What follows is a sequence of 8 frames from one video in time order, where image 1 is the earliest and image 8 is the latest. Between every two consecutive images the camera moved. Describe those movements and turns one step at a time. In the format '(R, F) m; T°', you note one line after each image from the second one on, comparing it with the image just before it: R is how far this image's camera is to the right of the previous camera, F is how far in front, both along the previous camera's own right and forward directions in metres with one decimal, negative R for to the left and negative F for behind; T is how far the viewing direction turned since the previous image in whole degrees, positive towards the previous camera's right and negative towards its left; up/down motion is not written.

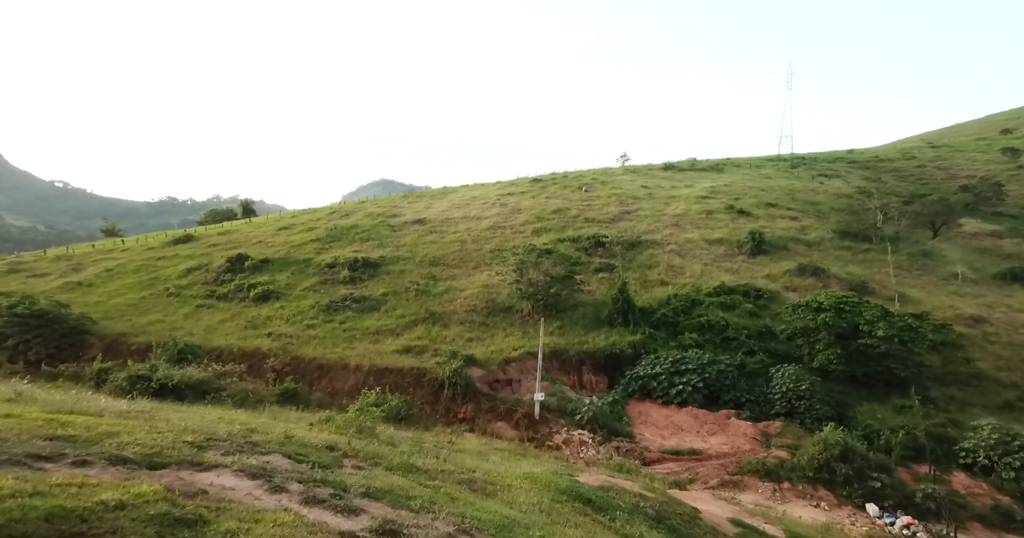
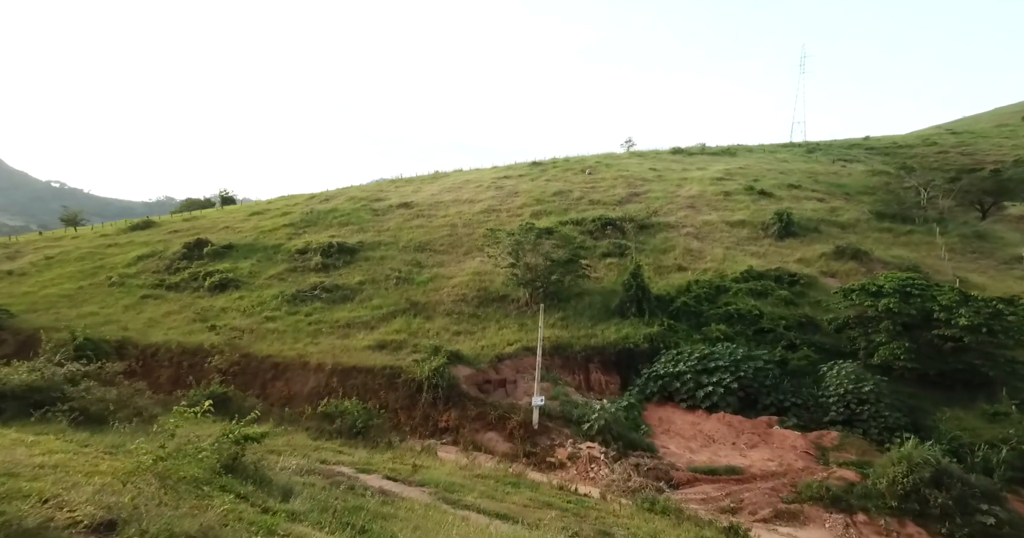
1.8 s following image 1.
(+0.2, +3.8) m; 0°
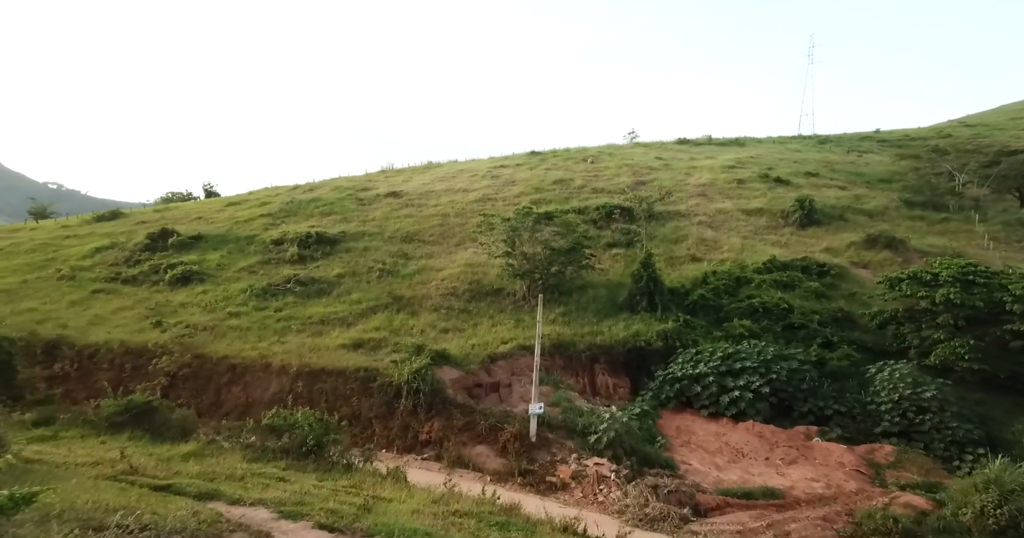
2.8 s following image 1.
(+0.1, +2.5) m; 0°
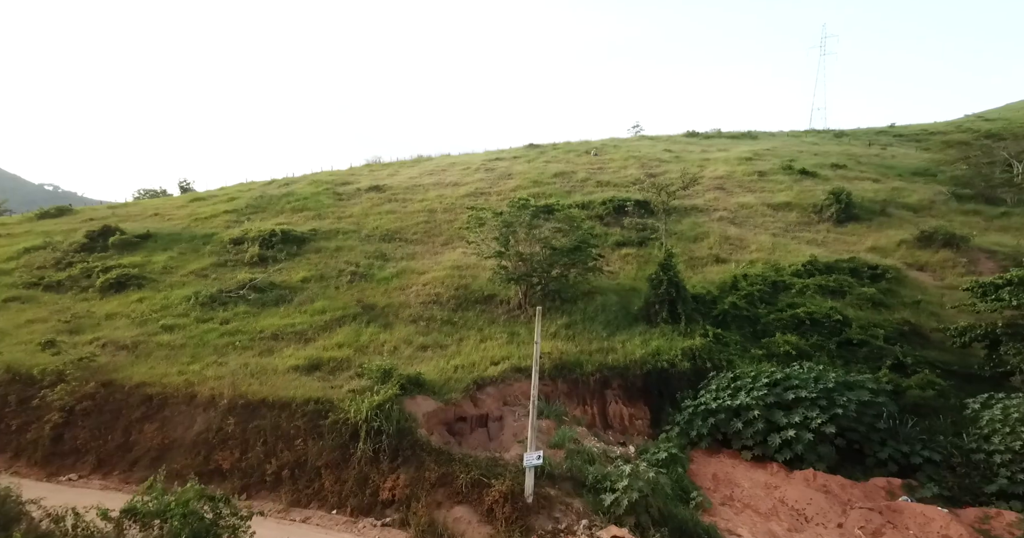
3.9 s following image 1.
(+0.2, +3.4) m; 0°
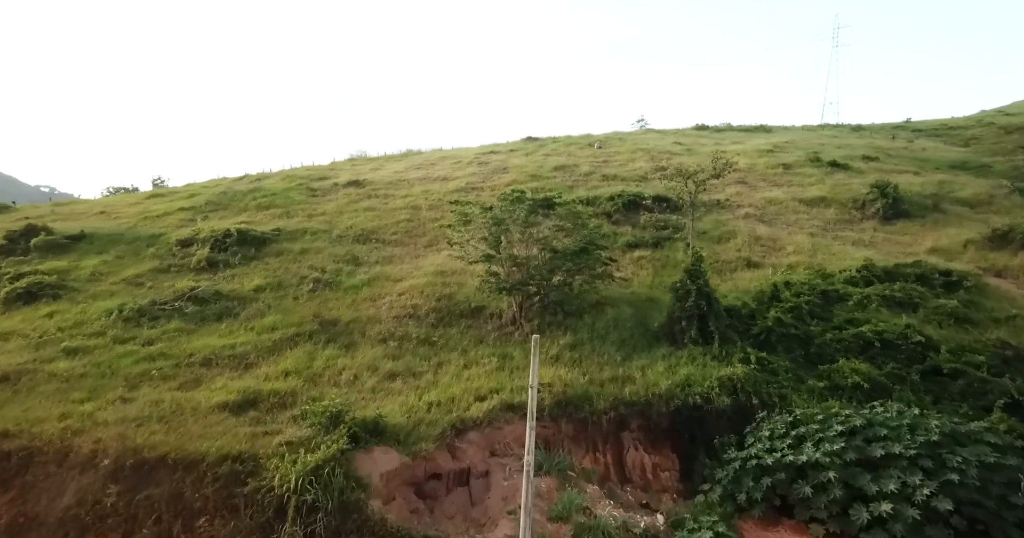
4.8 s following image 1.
(+0.2, +3.2) m; 0°
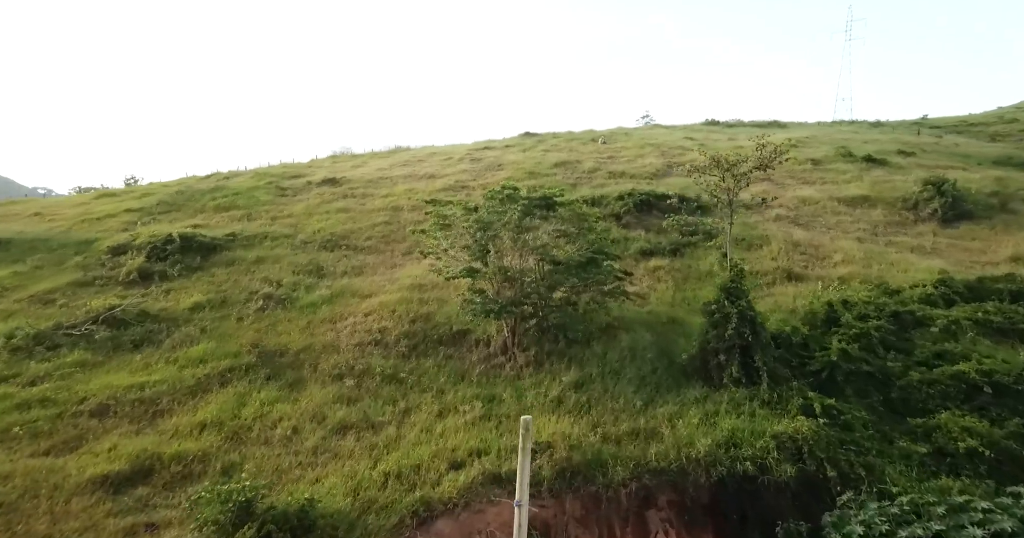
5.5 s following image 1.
(+0.2, +3.0) m; 0°
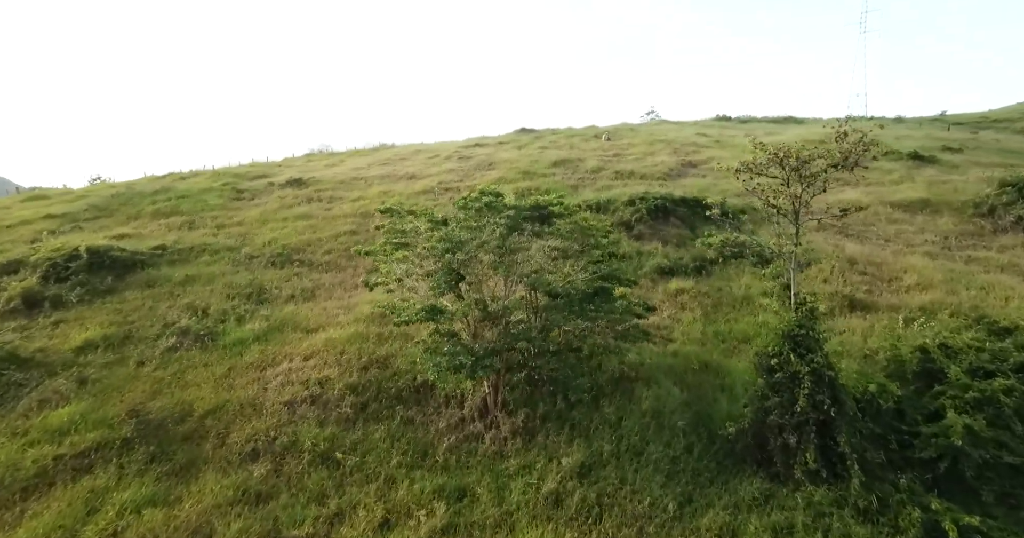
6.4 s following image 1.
(+0.2, +3.2) m; 0°
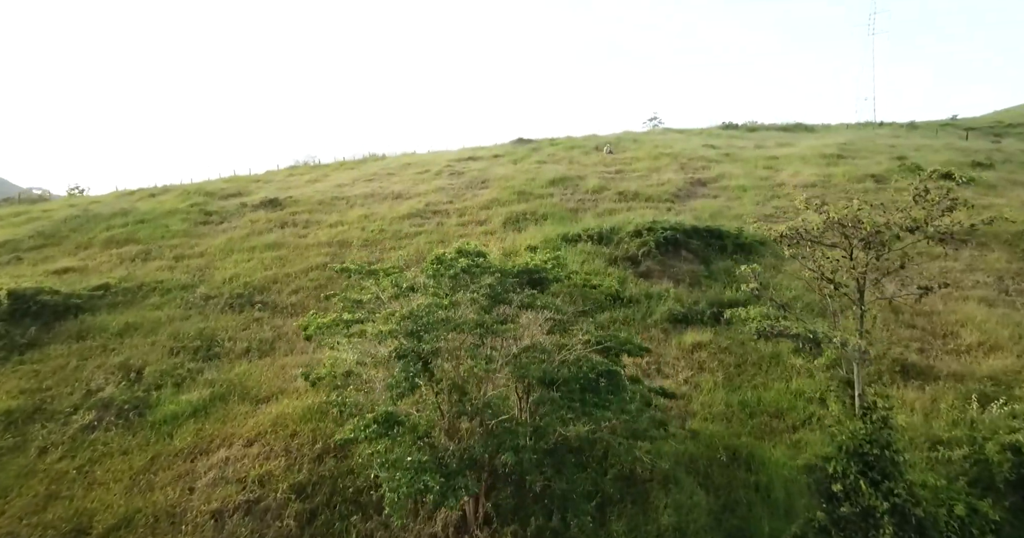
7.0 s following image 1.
(+0.2, +1.9) m; 0°
